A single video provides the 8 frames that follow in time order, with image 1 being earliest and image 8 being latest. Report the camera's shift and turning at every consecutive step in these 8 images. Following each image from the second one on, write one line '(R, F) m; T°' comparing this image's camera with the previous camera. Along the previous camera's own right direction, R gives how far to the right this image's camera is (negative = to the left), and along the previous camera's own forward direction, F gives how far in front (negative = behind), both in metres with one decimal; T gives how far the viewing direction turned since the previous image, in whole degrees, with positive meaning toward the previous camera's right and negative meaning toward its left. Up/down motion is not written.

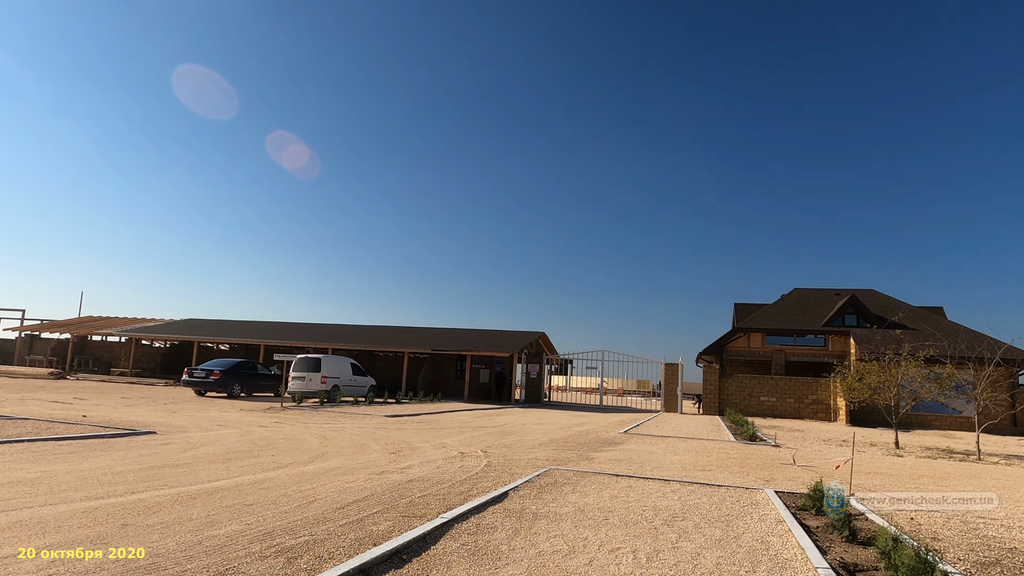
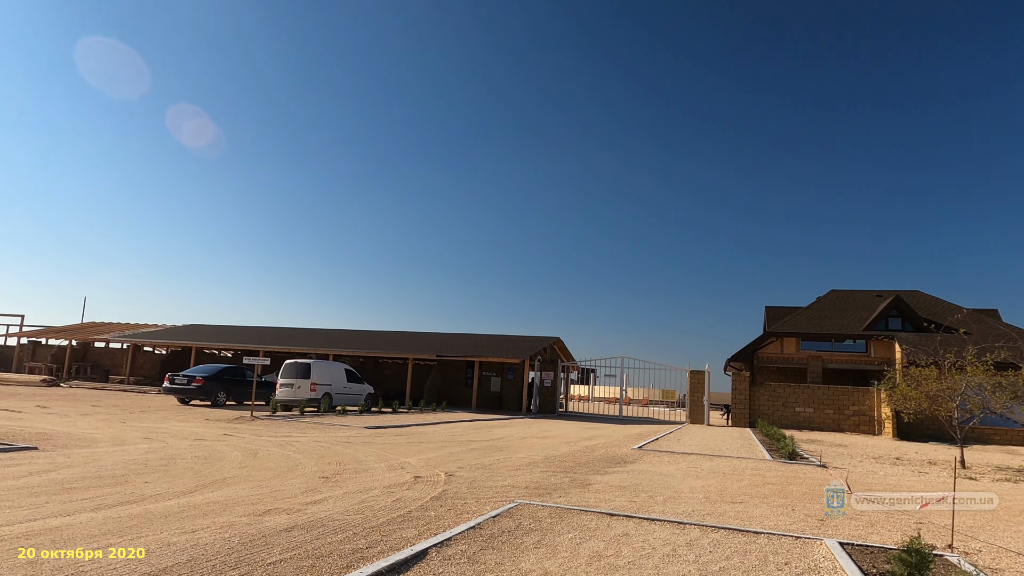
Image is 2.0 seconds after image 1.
(+0.6, +2.0) m; -2°
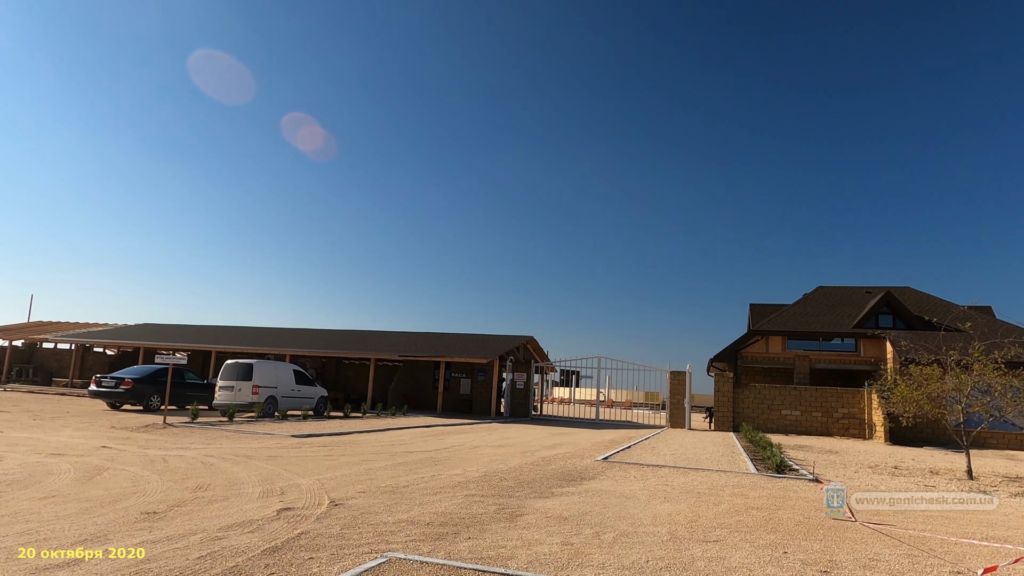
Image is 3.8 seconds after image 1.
(+0.7, +1.7) m; +1°
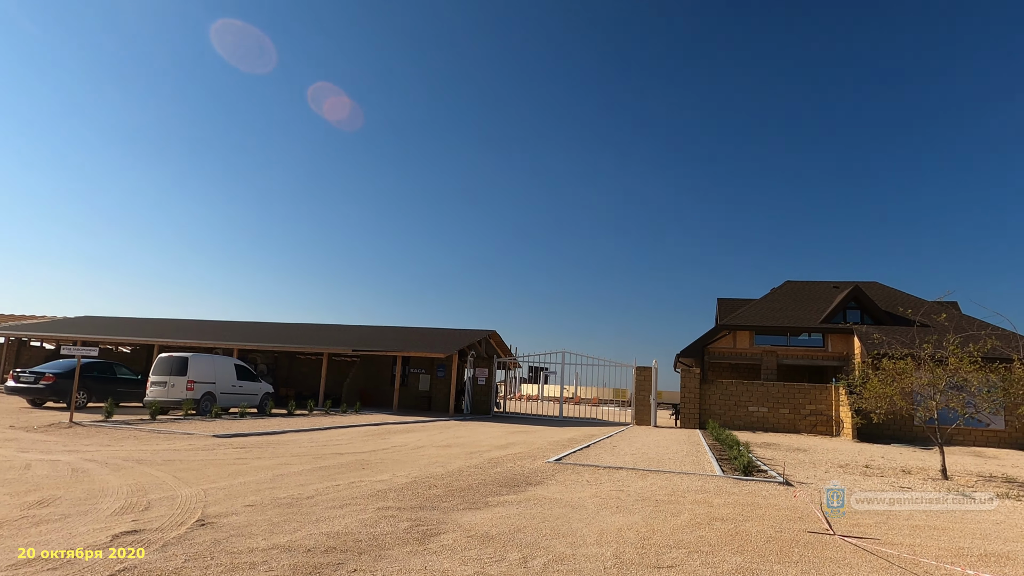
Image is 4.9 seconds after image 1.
(+0.4, +1.0) m; +2°
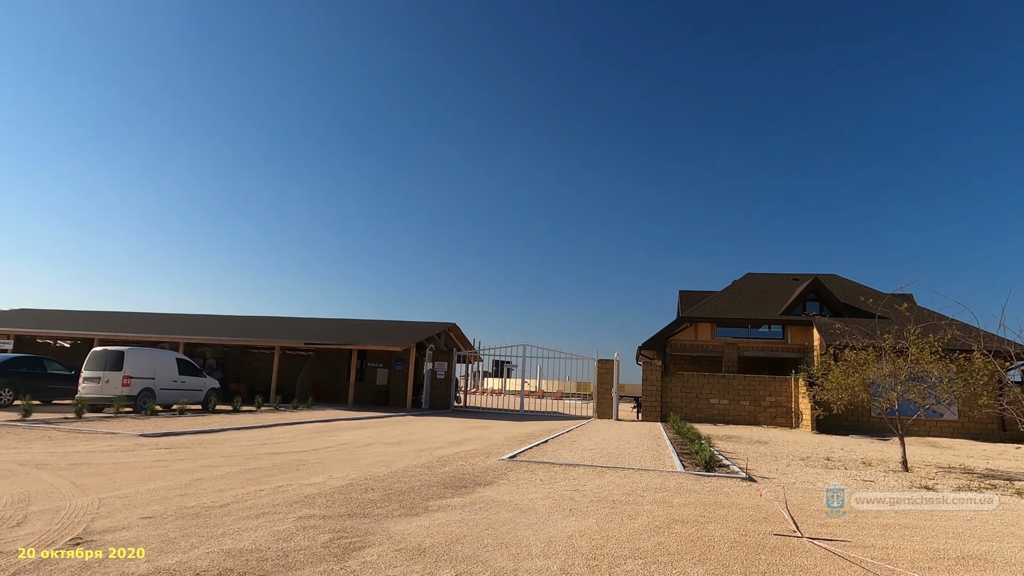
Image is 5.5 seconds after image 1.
(+0.2, +0.6) m; +3°
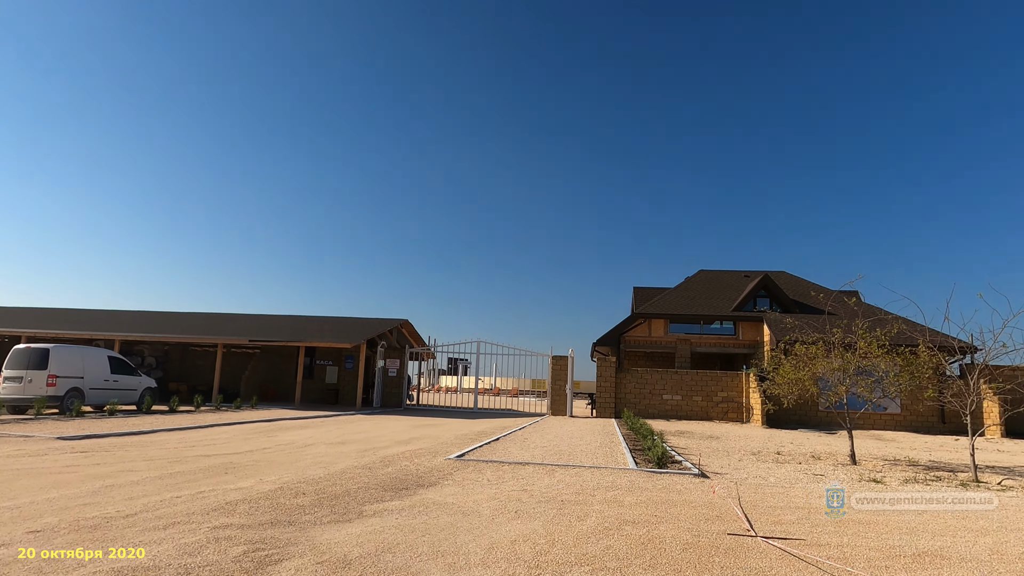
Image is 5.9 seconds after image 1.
(+0.1, +0.3) m; +4°
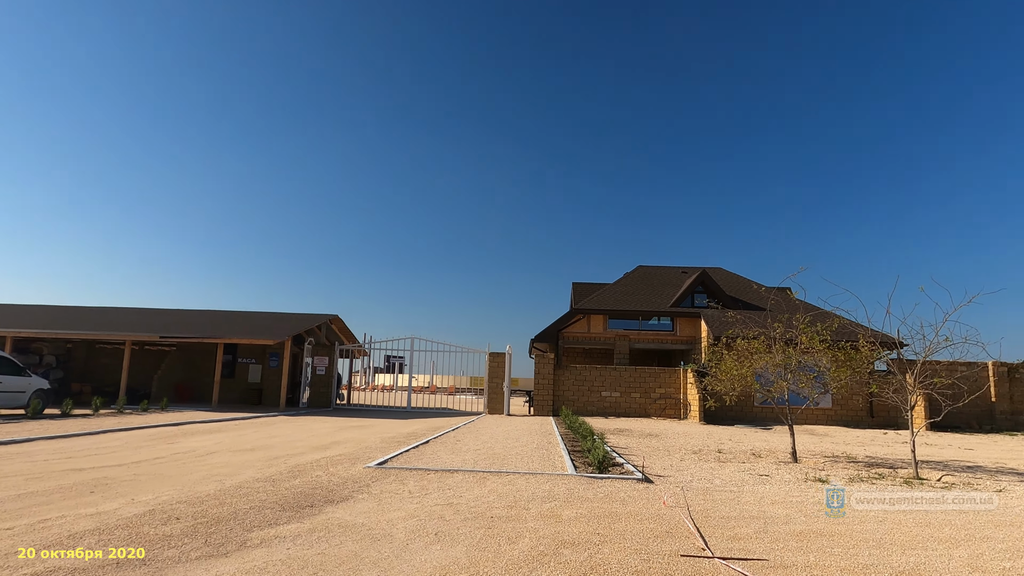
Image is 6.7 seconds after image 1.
(+0.1, +0.8) m; +5°
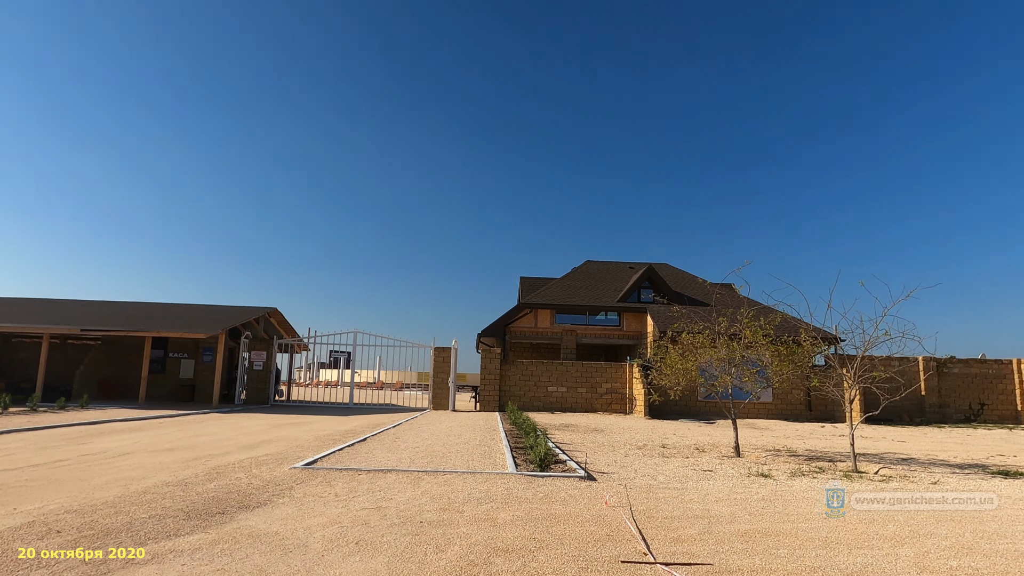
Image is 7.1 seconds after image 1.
(+0.1, +0.4) m; +4°
